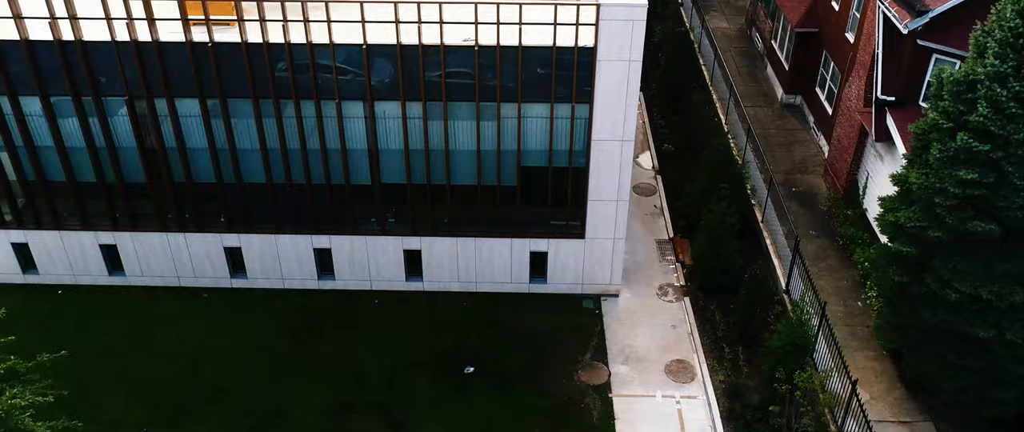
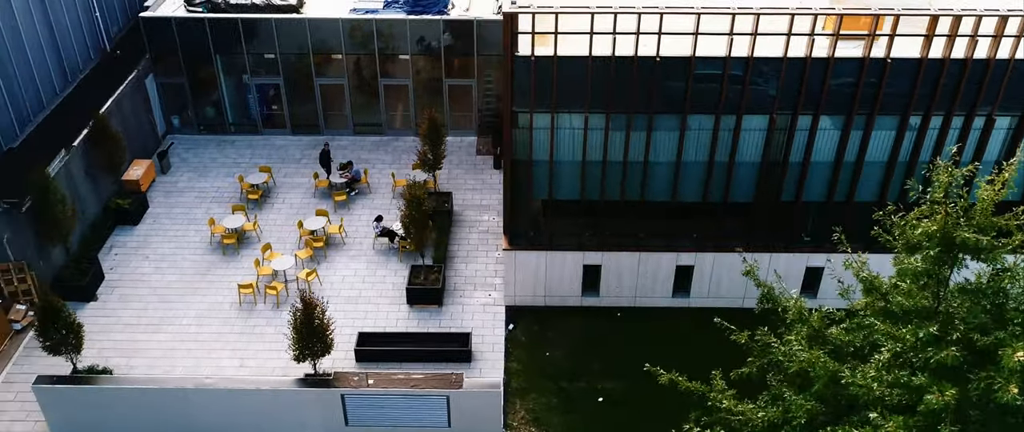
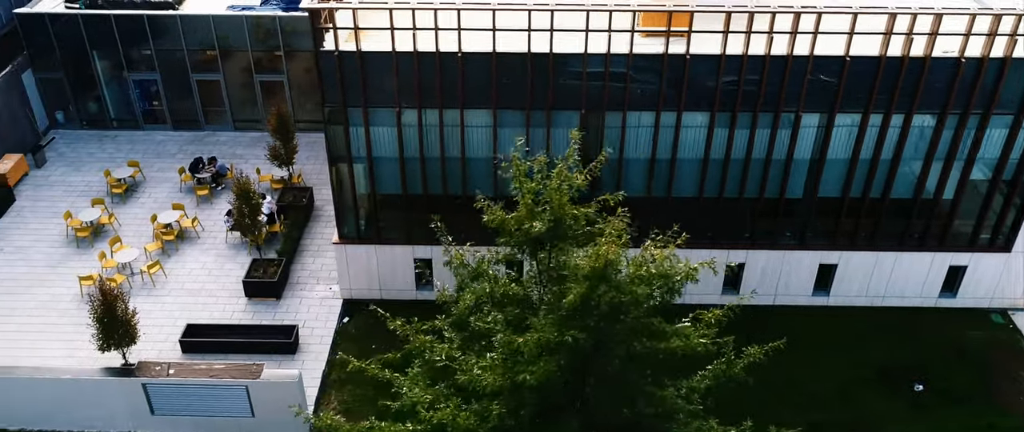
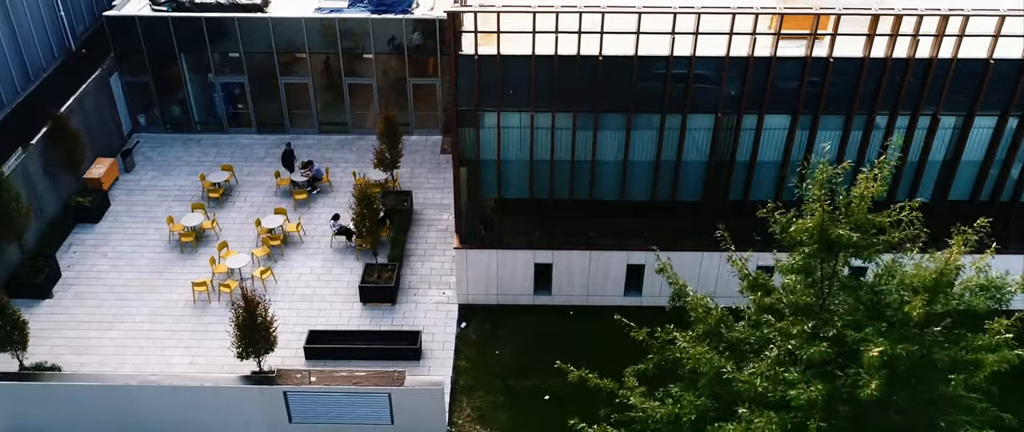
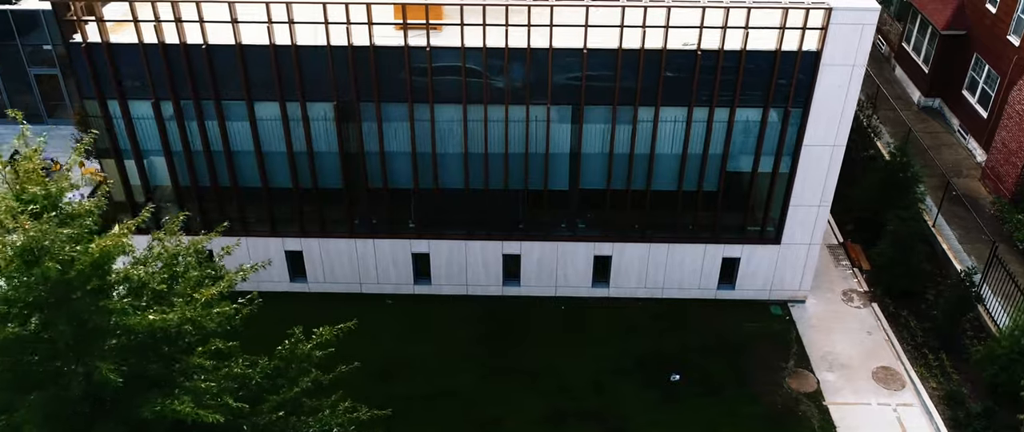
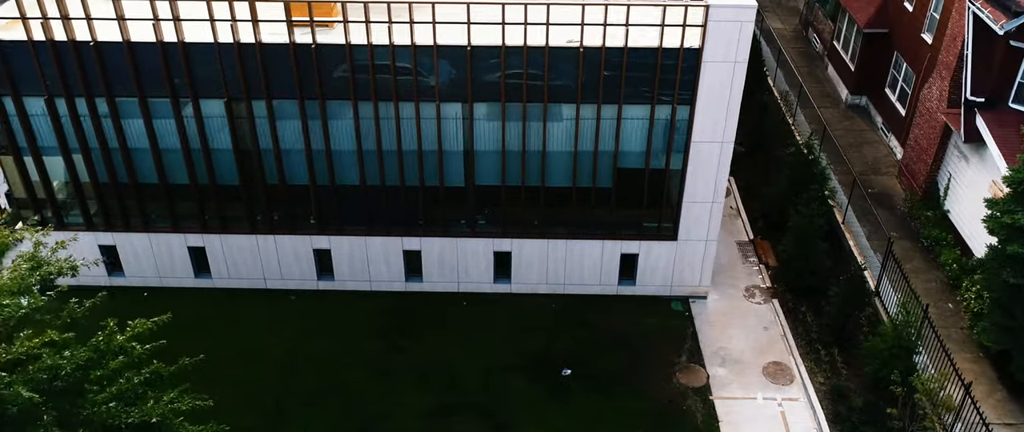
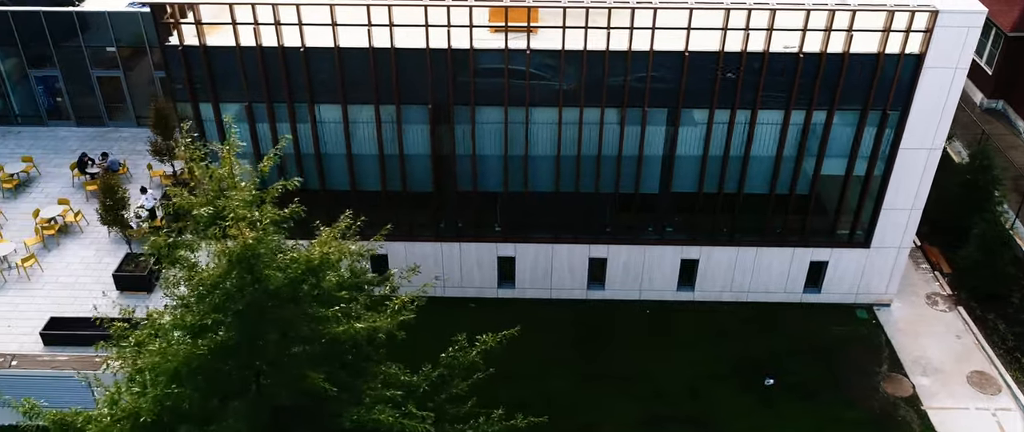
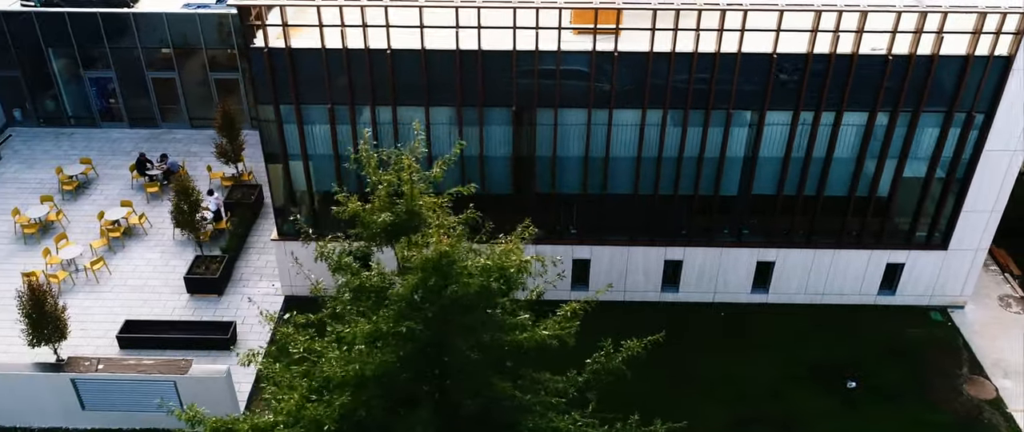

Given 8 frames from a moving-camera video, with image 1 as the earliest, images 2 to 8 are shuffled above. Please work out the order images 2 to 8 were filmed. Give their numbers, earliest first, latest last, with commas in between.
6, 5, 7, 8, 3, 4, 2
